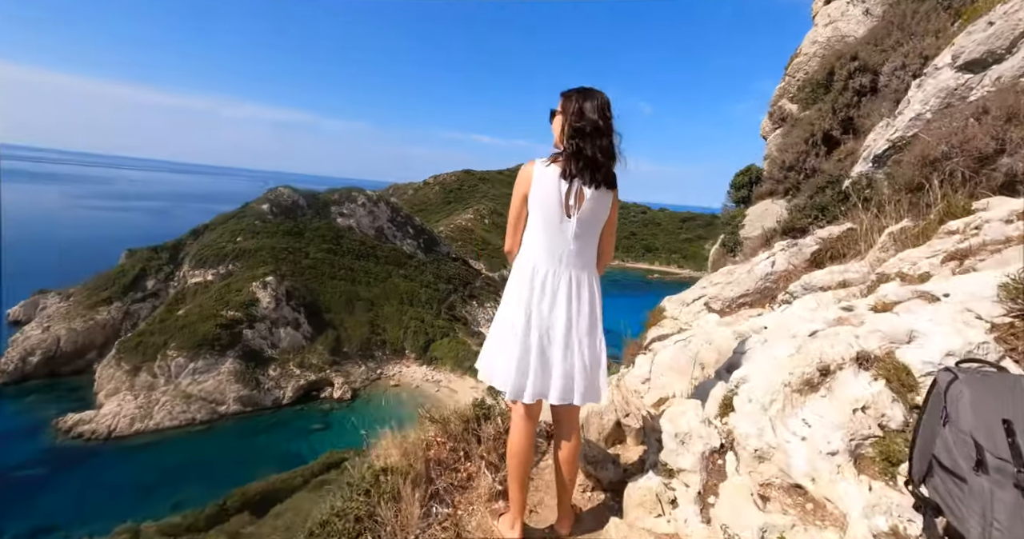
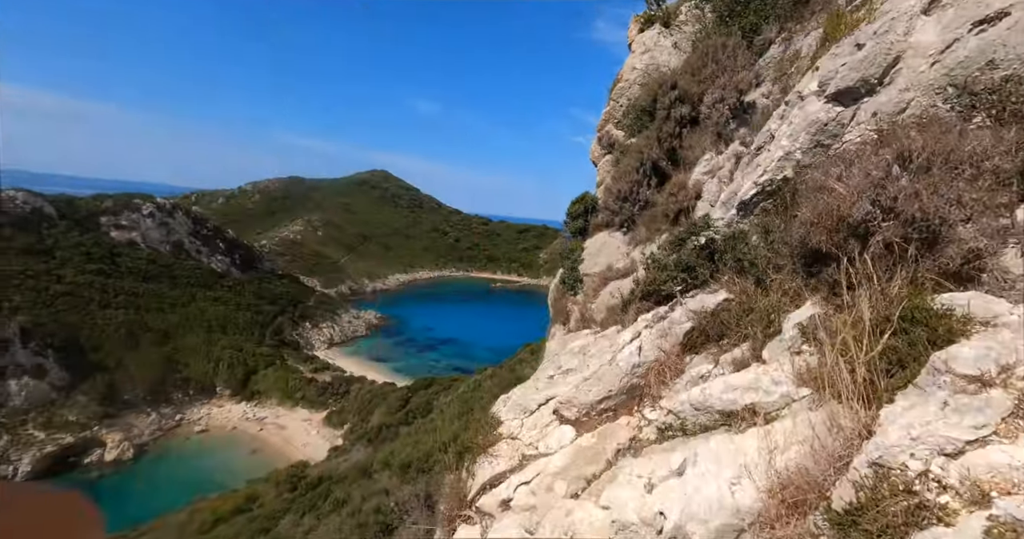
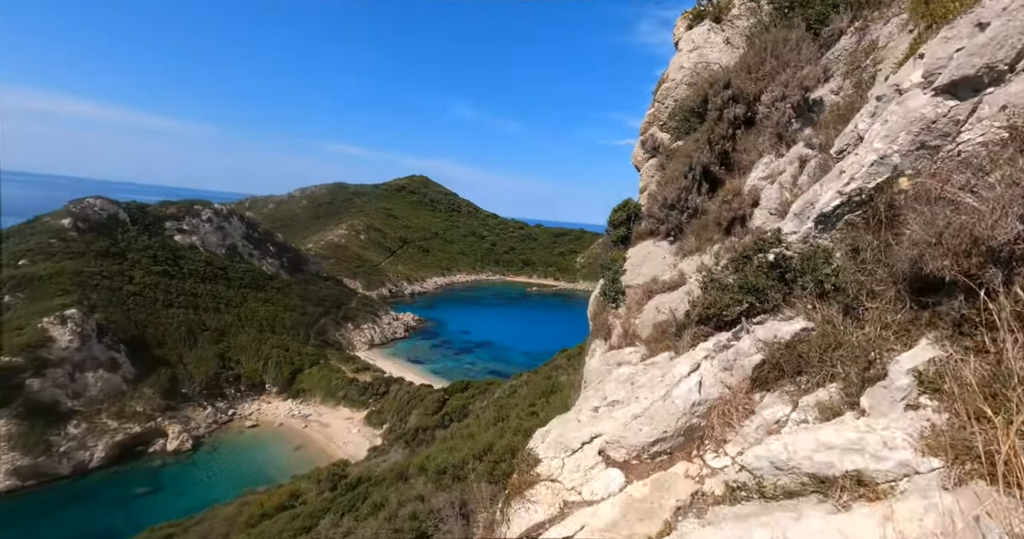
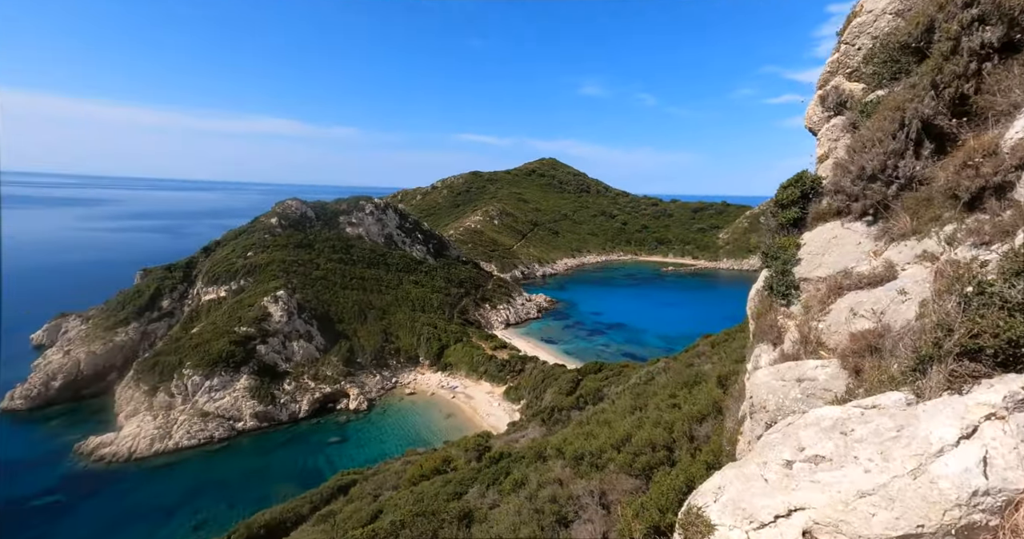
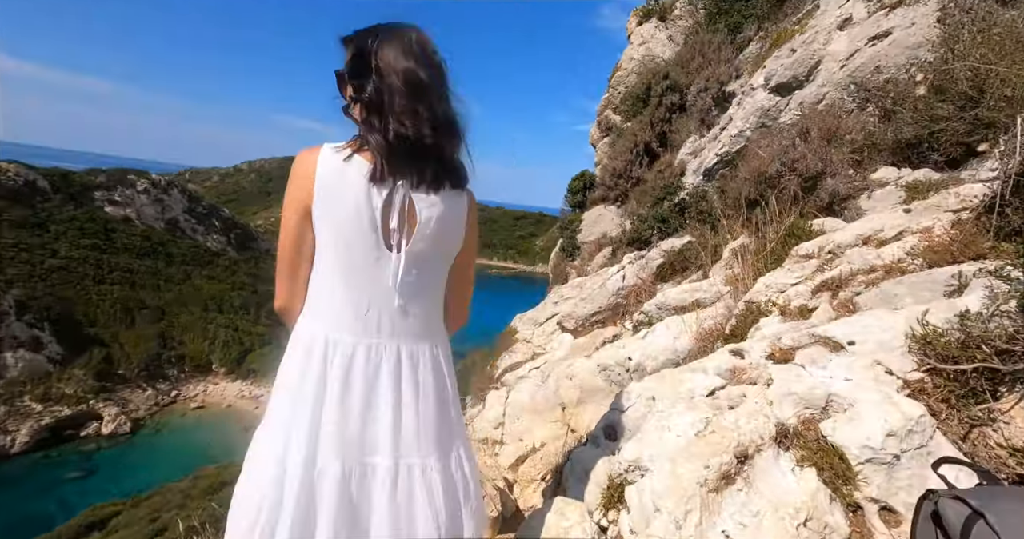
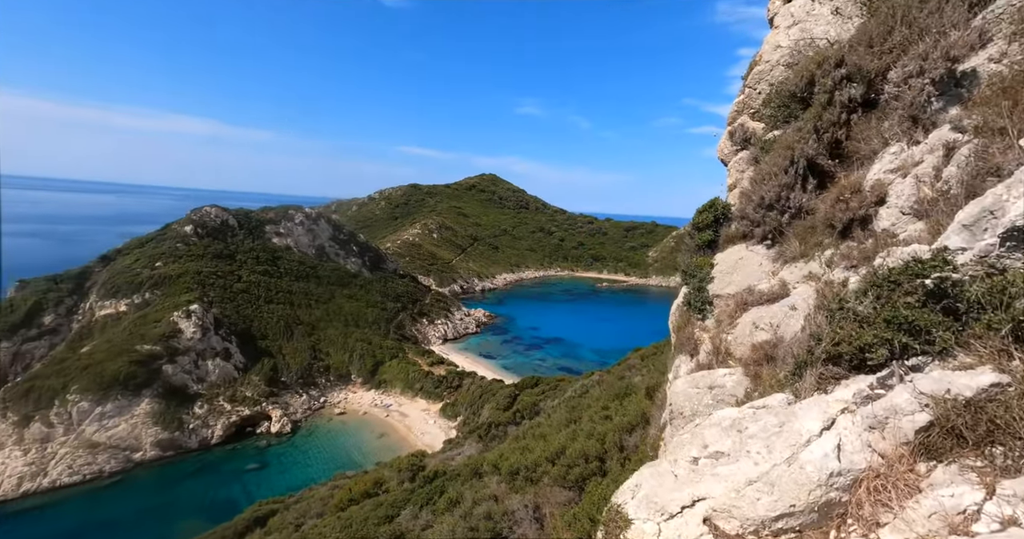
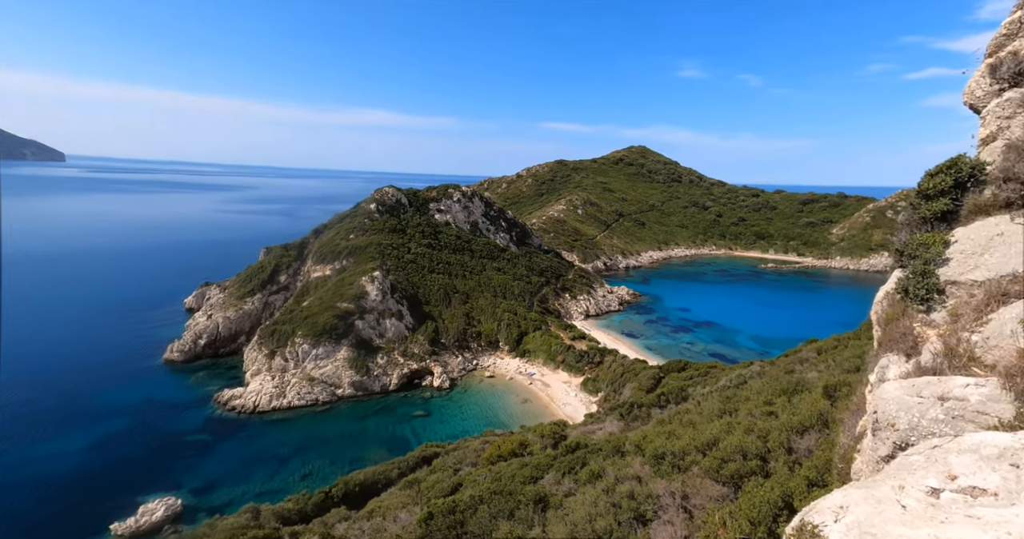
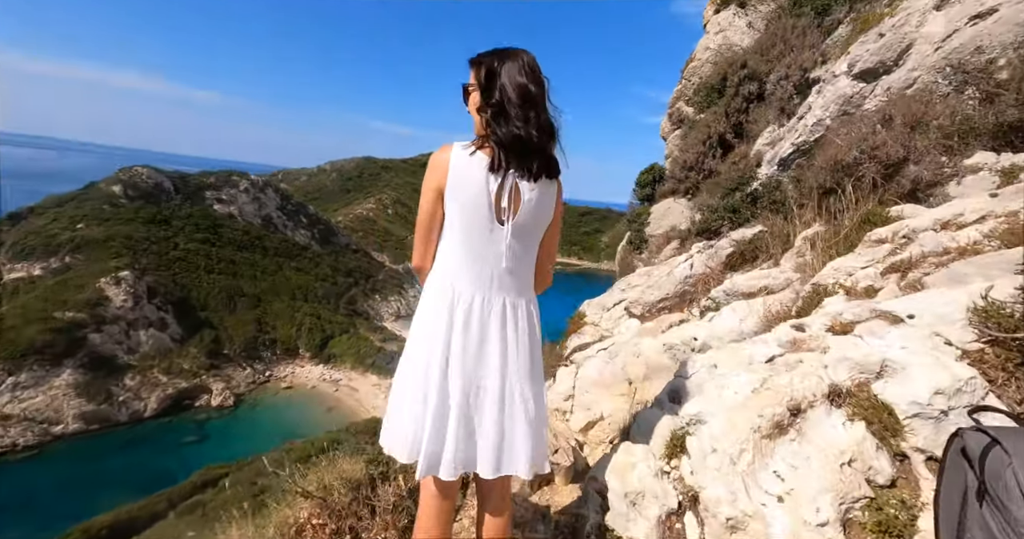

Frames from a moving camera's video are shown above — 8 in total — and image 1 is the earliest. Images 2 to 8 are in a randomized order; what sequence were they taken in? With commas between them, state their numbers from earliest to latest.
8, 5, 2, 3, 6, 4, 7
